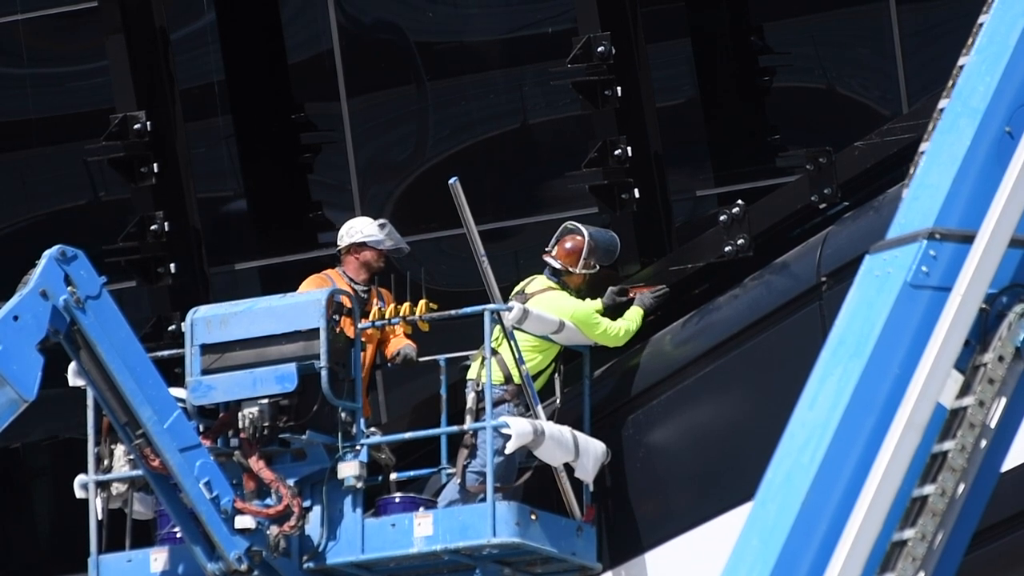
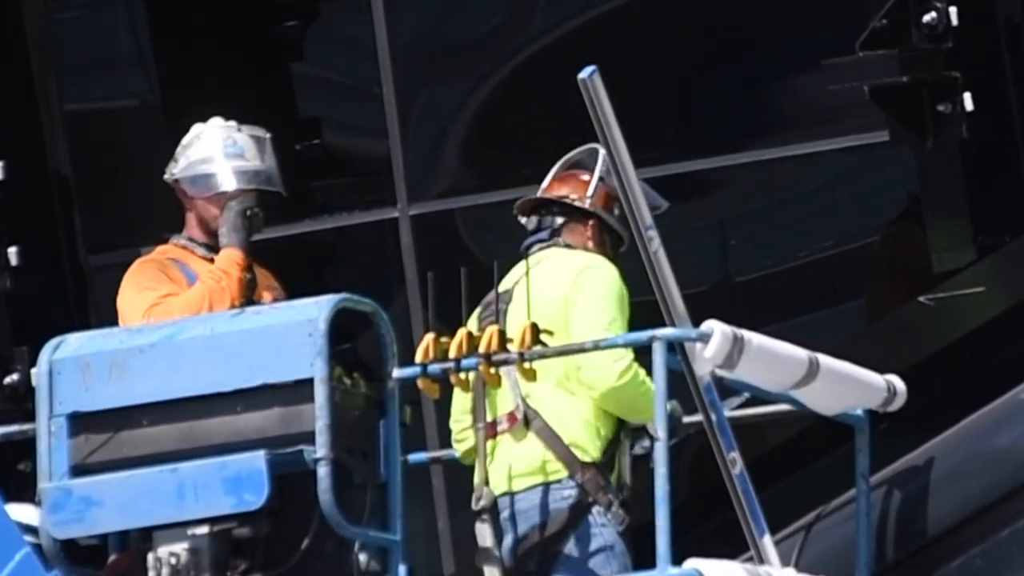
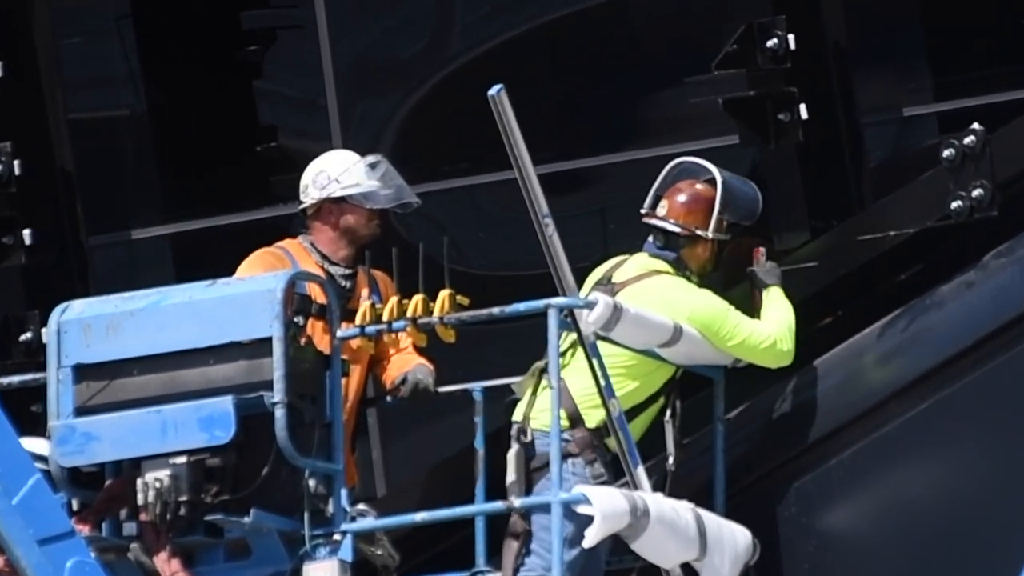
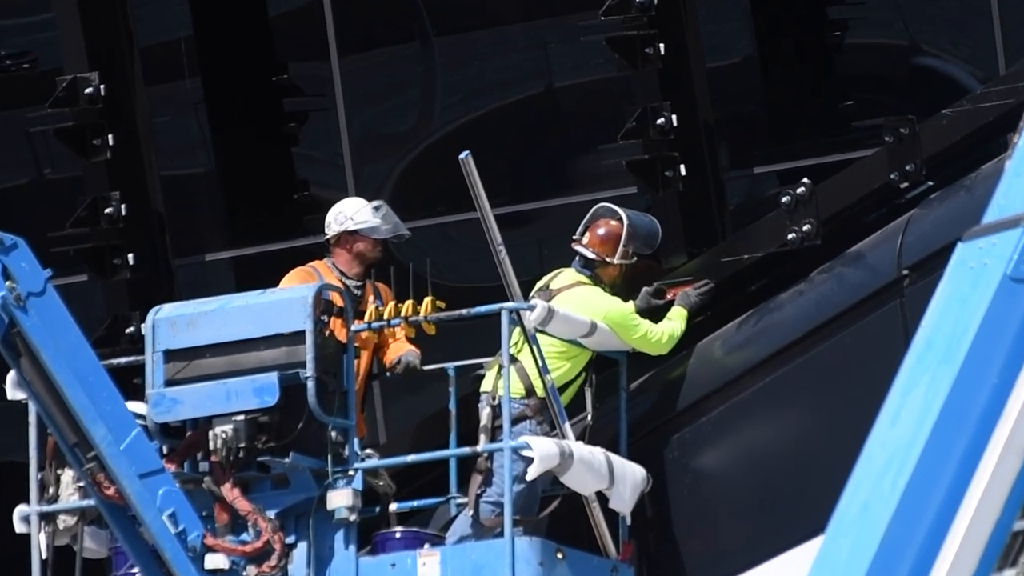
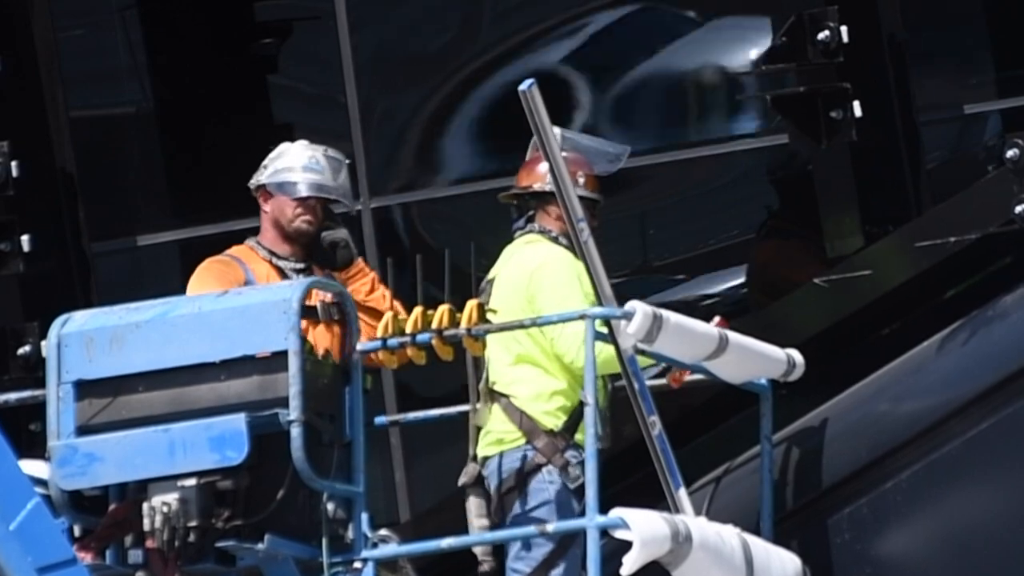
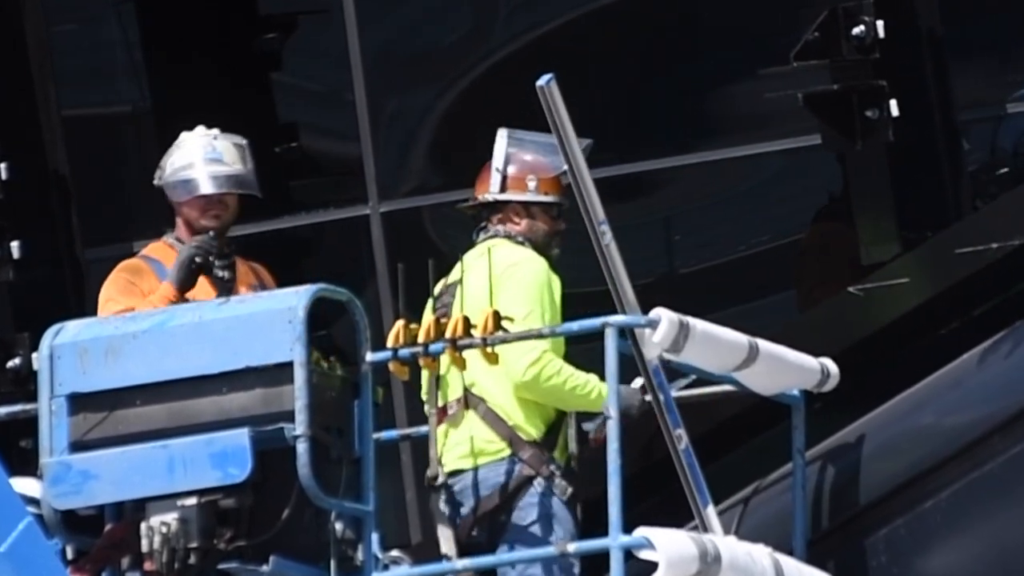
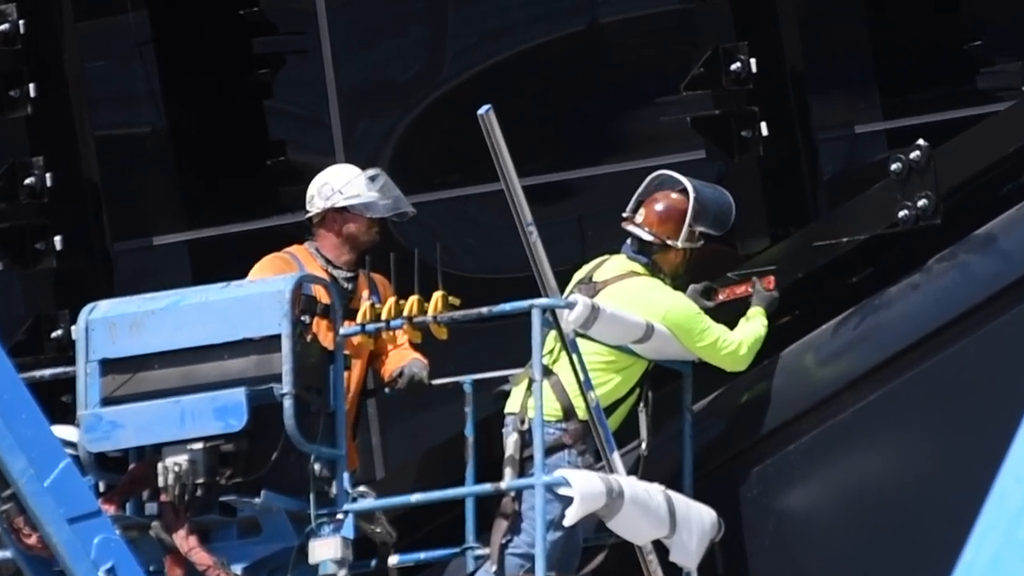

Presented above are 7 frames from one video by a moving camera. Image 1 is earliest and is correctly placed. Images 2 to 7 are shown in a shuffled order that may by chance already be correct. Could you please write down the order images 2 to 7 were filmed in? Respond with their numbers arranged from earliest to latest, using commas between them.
4, 7, 3, 5, 6, 2
